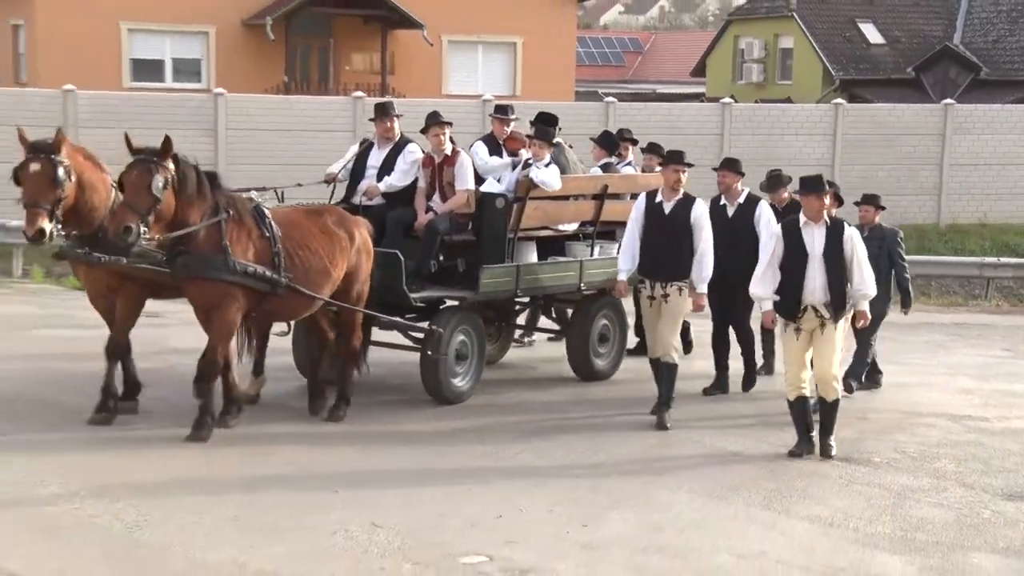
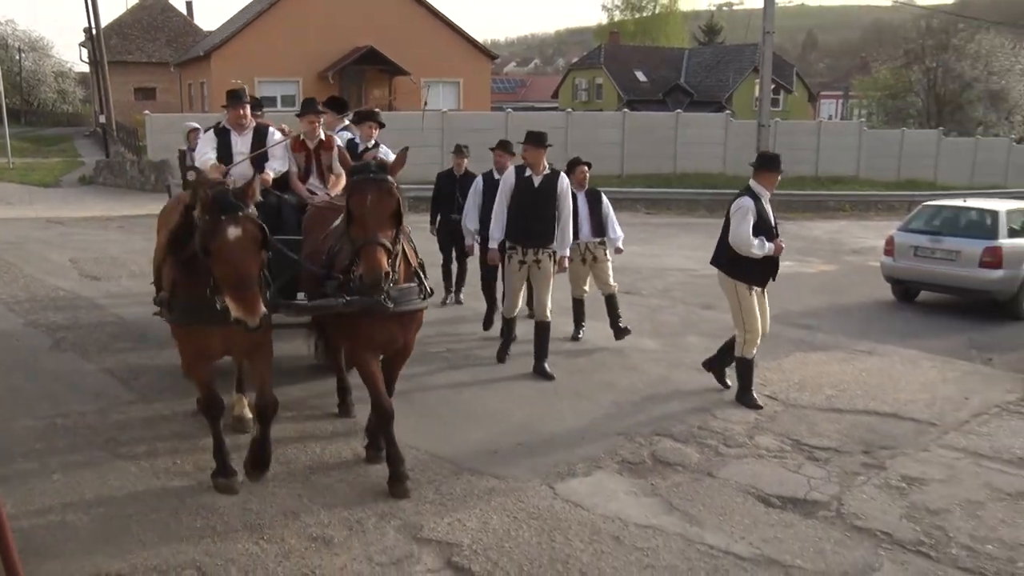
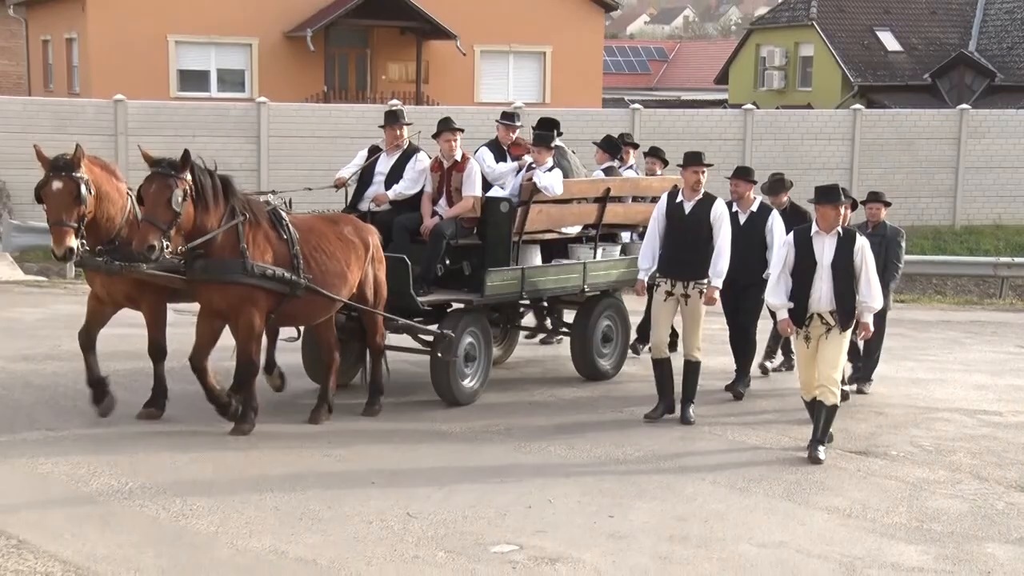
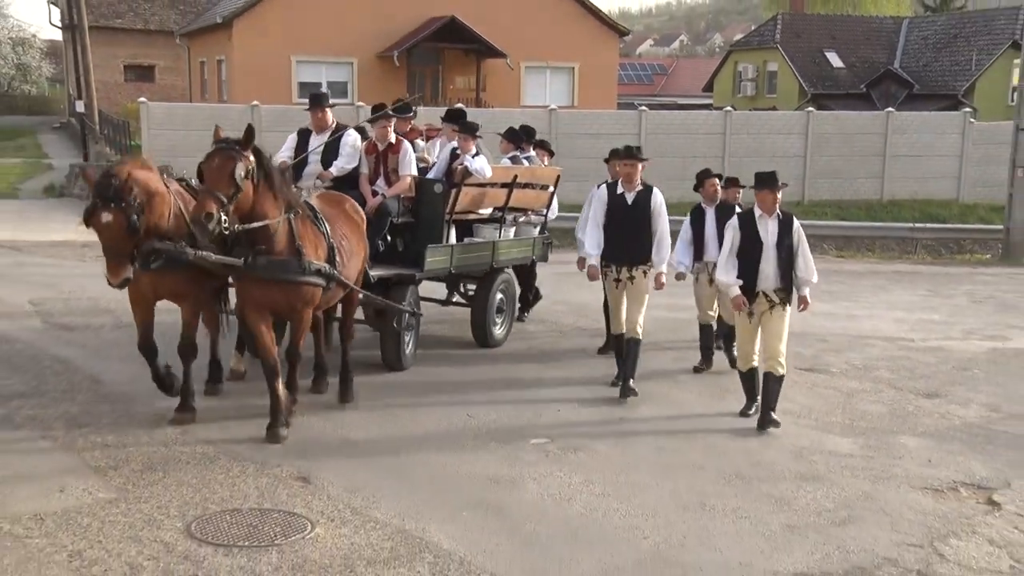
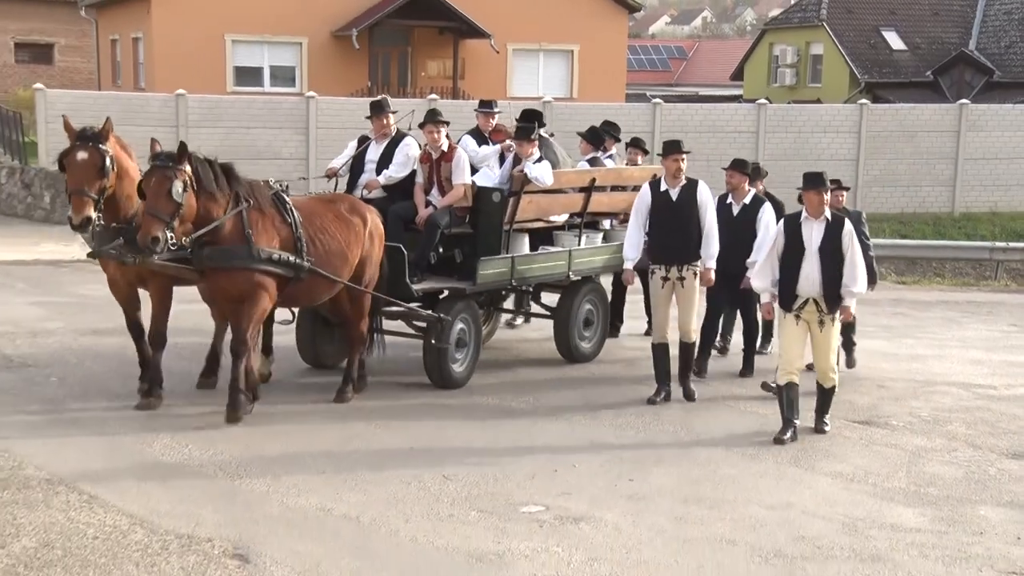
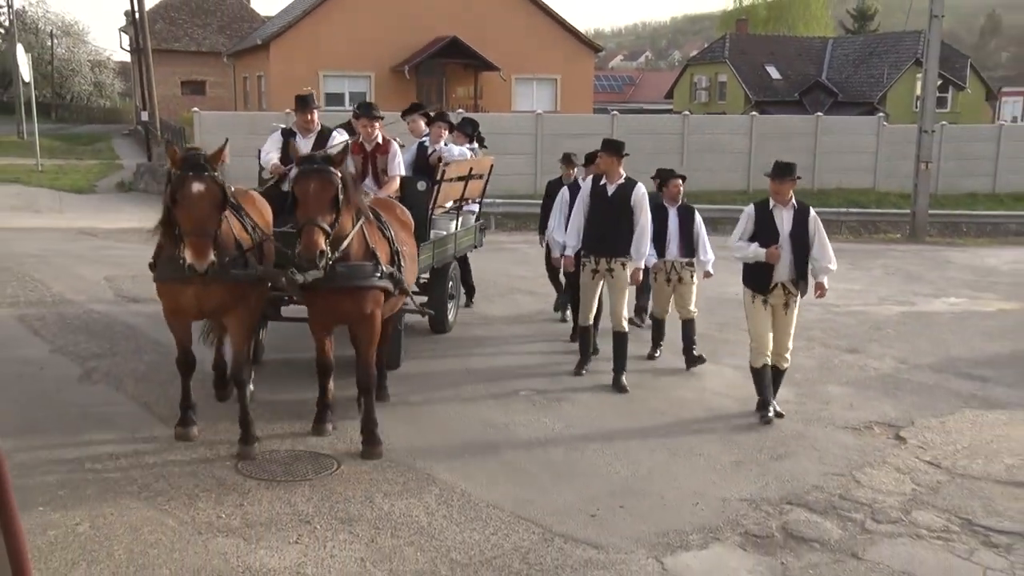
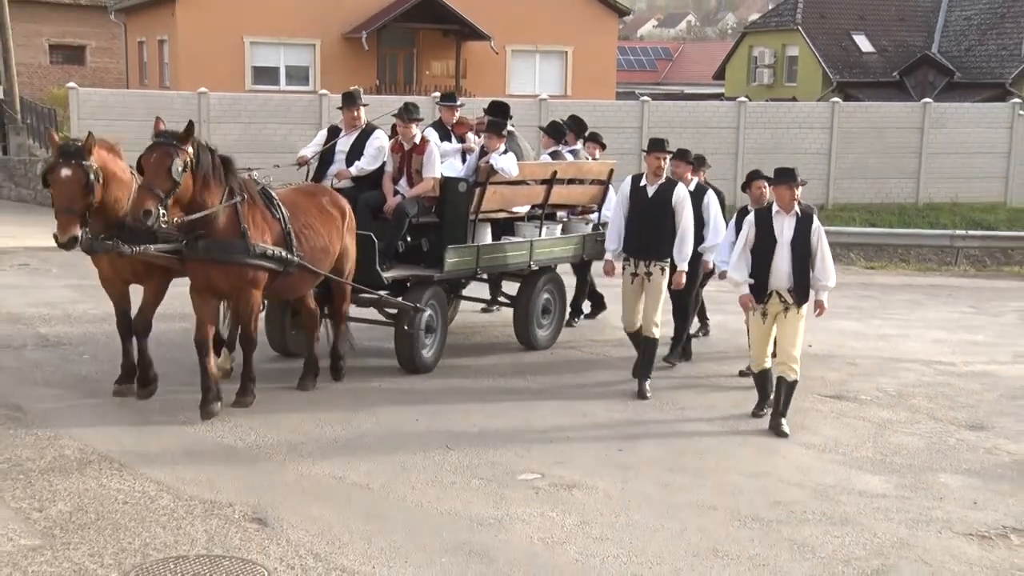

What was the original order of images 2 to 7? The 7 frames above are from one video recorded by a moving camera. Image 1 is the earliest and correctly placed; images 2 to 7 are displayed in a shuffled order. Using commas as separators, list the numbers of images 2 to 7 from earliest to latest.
3, 5, 7, 4, 6, 2
